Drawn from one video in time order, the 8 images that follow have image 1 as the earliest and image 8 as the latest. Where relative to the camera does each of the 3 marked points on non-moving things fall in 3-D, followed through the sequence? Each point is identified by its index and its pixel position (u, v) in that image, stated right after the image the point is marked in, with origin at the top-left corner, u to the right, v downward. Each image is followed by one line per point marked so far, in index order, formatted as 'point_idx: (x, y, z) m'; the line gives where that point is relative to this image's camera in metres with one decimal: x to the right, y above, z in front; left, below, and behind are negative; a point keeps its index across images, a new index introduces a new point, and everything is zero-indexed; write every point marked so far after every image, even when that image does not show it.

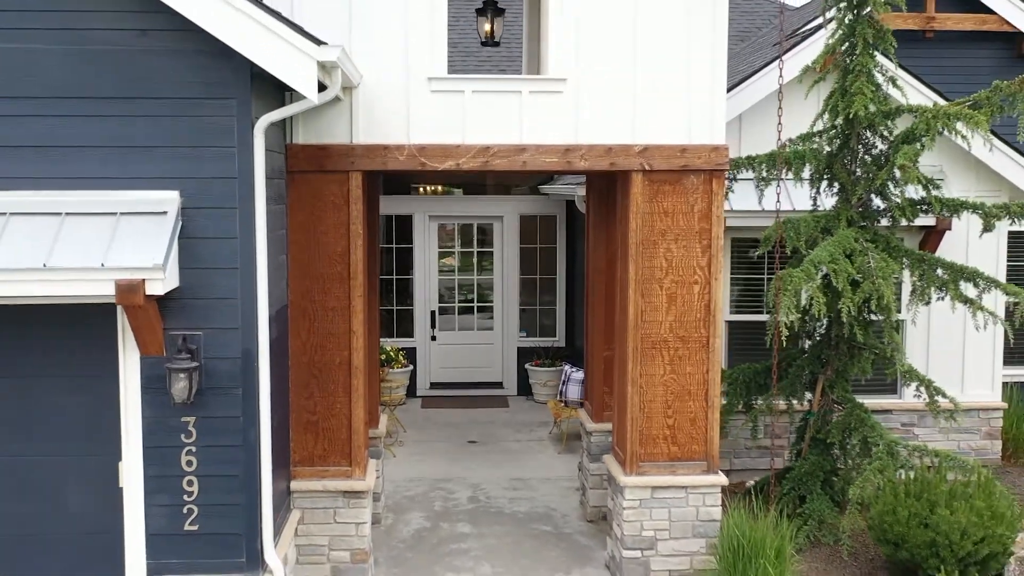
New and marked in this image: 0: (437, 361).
0: (-0.8, -0.8, +12.0) m
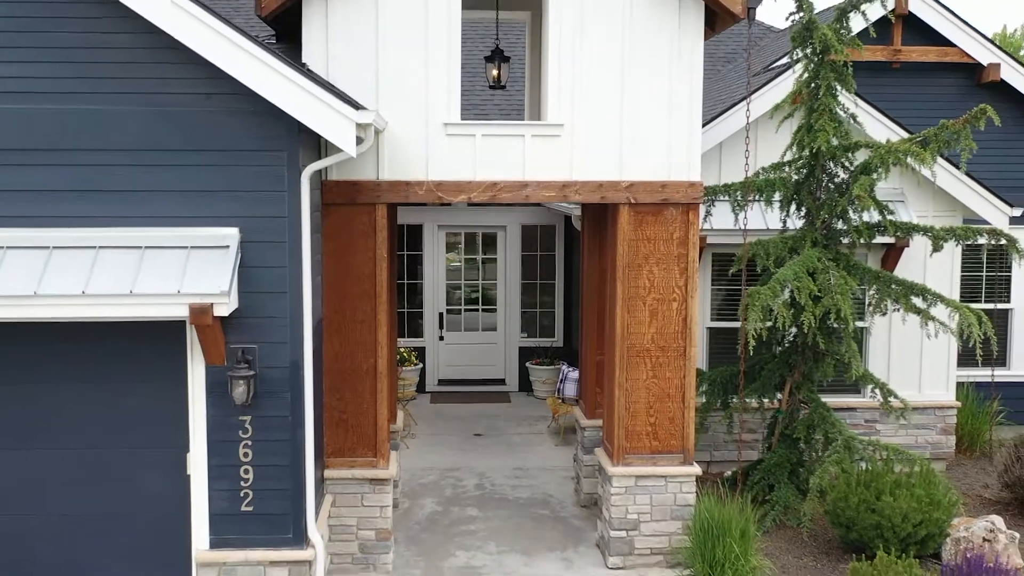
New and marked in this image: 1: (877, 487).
0: (-0.8, -0.9, +12.9) m
1: (+2.4, -1.3, +7.1) m
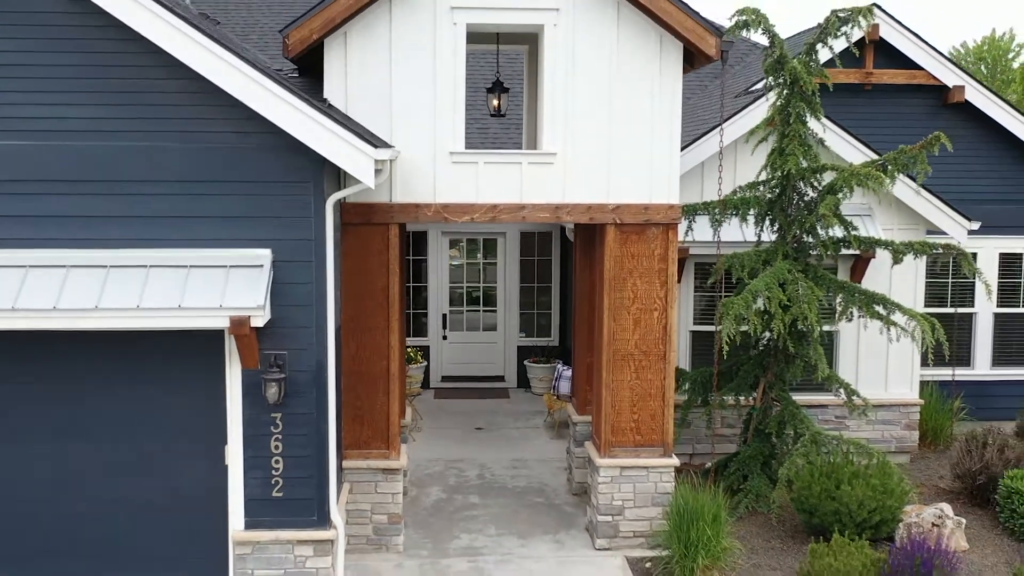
0: (-0.8, -0.9, +13.7) m
1: (+2.4, -1.4, +7.9) m
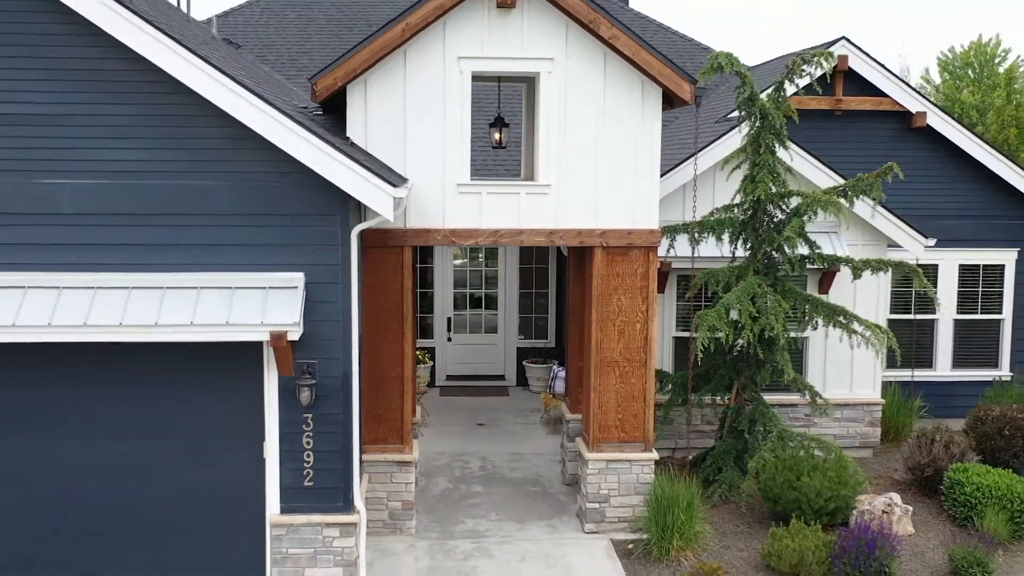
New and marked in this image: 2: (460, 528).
0: (-0.8, -0.9, +14.8) m
1: (+2.3, -1.5, +8.9) m
2: (-0.4, -2.0, +8.9) m
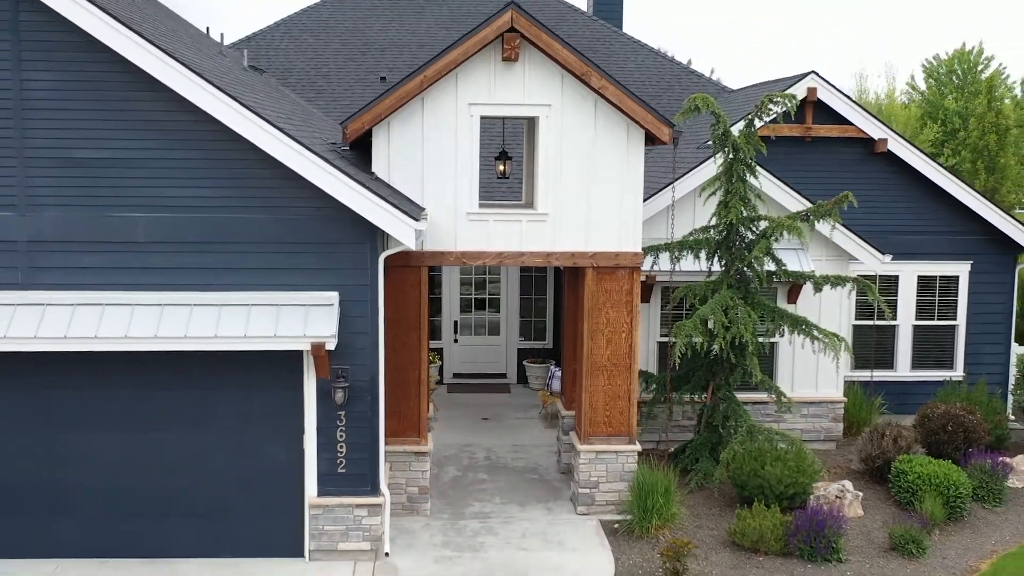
0: (-0.8, -1.0, +16.1) m
1: (+2.4, -1.6, +10.3) m
2: (-0.4, -2.1, +10.3) m
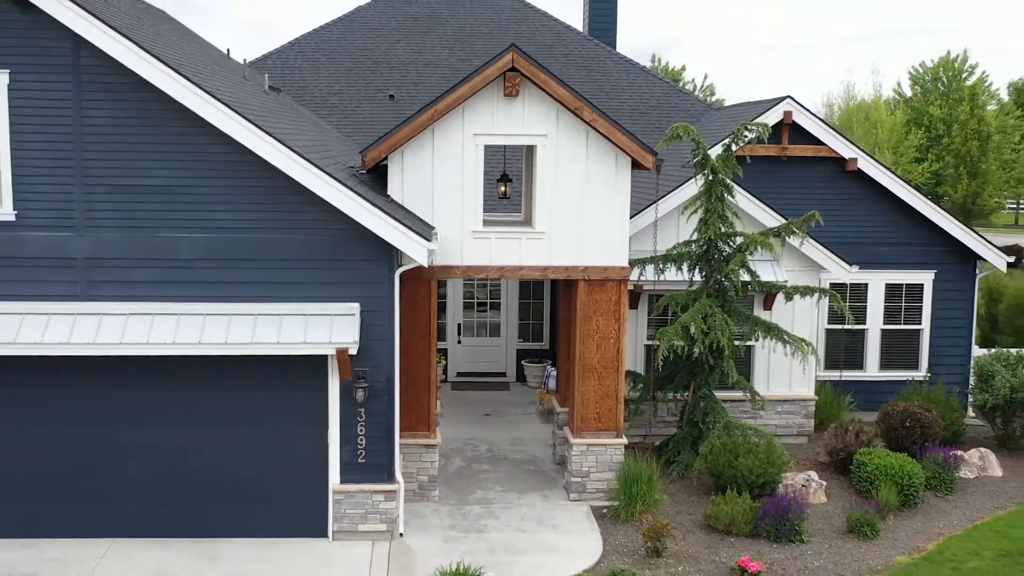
0: (-0.8, -1.1, +17.3) m
1: (+2.4, -1.7, +11.5) m
2: (-0.4, -2.2, +11.5) m
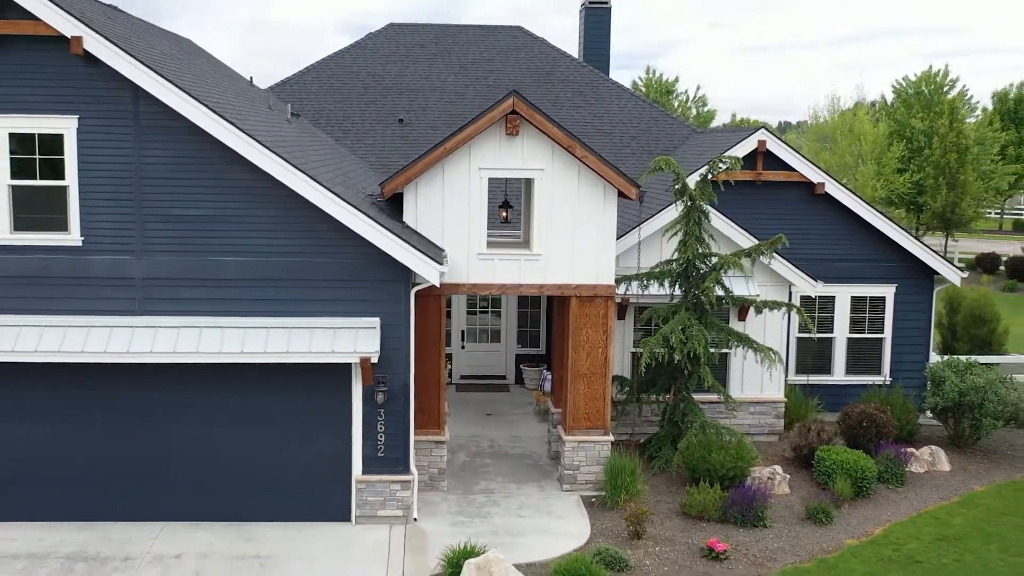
0: (-0.8, -1.3, +18.8) m
1: (+2.4, -1.9, +13.0) m
2: (-0.4, -2.4, +13.0) m
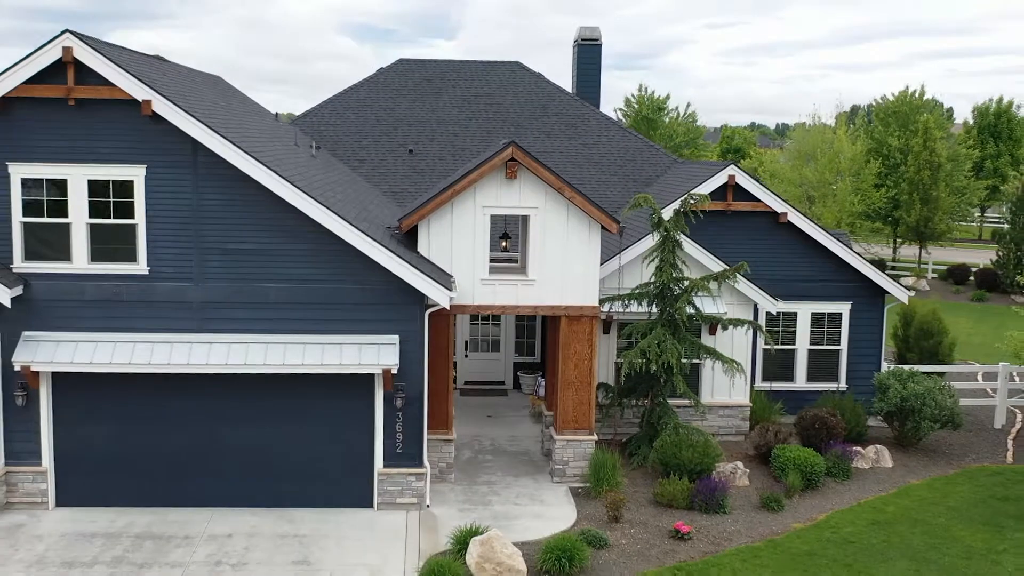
0: (-0.8, -1.5, +20.9) m
1: (+2.3, -2.2, +15.1) m
2: (-0.4, -2.6, +15.1) m
